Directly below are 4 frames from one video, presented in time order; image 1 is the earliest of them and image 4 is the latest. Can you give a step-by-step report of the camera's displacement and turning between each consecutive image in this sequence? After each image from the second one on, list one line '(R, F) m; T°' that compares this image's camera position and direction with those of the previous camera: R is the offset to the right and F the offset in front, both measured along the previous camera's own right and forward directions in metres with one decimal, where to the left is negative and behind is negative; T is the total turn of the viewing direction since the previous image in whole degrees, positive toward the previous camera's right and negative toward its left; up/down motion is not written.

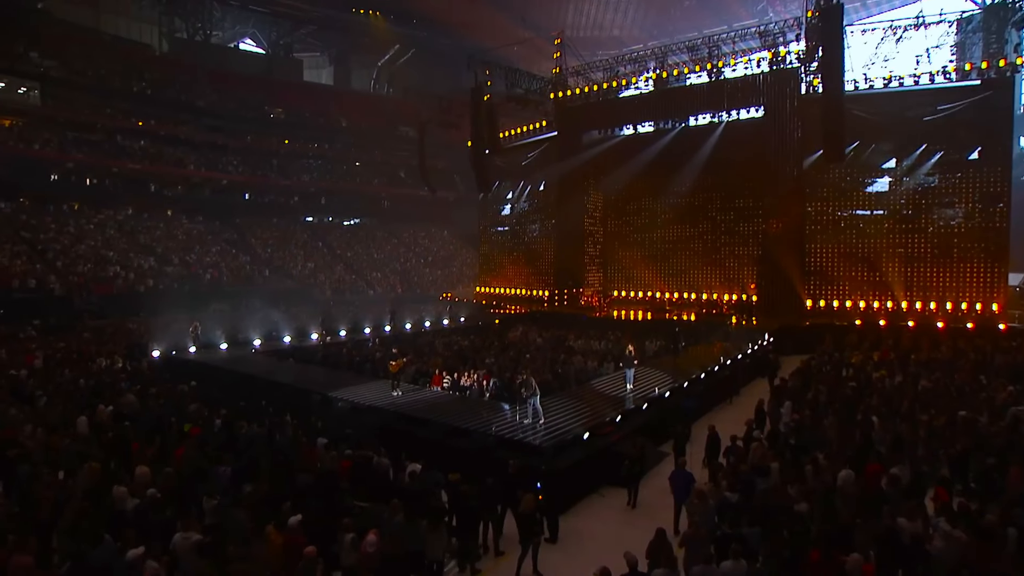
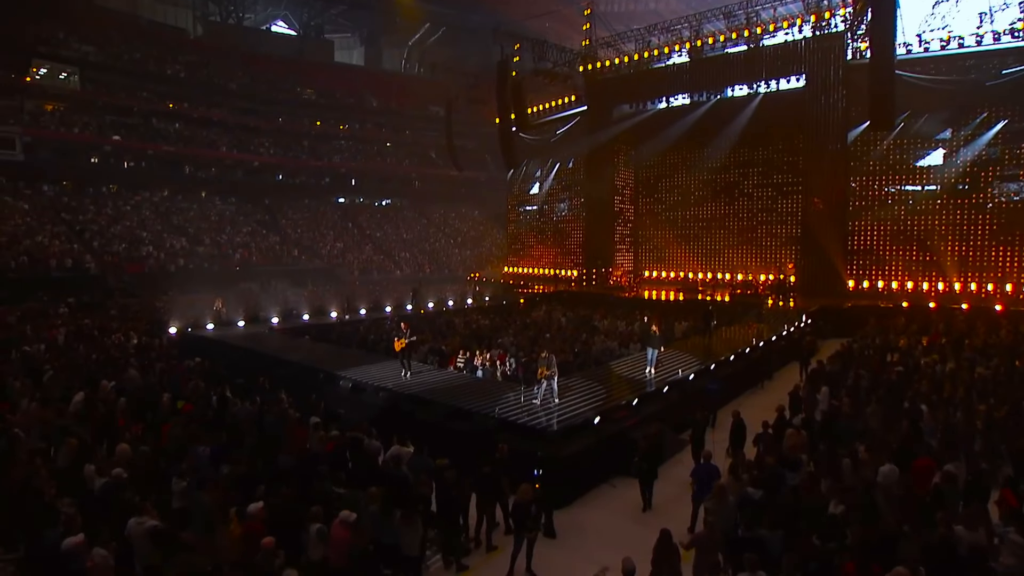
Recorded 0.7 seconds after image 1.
(+0.4, +0.7) m; -3°
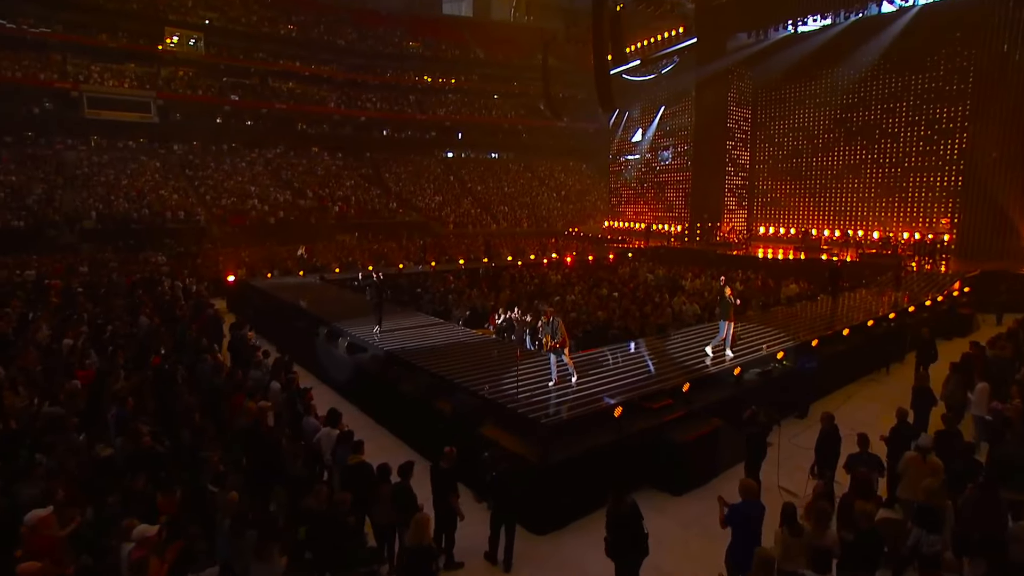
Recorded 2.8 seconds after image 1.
(+1.2, +2.2) m; -11°
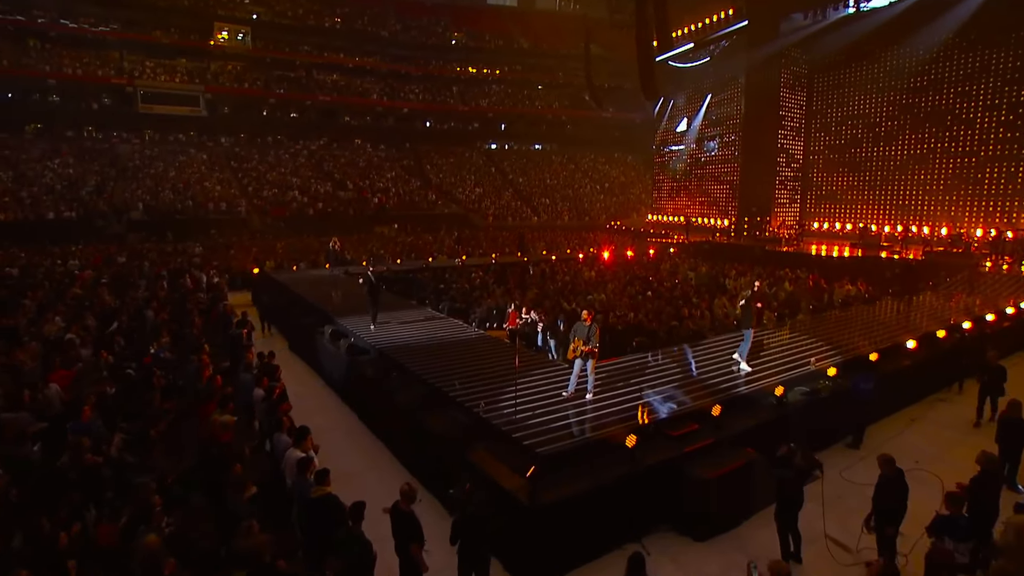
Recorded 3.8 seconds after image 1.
(+0.4, +0.8) m; -4°
